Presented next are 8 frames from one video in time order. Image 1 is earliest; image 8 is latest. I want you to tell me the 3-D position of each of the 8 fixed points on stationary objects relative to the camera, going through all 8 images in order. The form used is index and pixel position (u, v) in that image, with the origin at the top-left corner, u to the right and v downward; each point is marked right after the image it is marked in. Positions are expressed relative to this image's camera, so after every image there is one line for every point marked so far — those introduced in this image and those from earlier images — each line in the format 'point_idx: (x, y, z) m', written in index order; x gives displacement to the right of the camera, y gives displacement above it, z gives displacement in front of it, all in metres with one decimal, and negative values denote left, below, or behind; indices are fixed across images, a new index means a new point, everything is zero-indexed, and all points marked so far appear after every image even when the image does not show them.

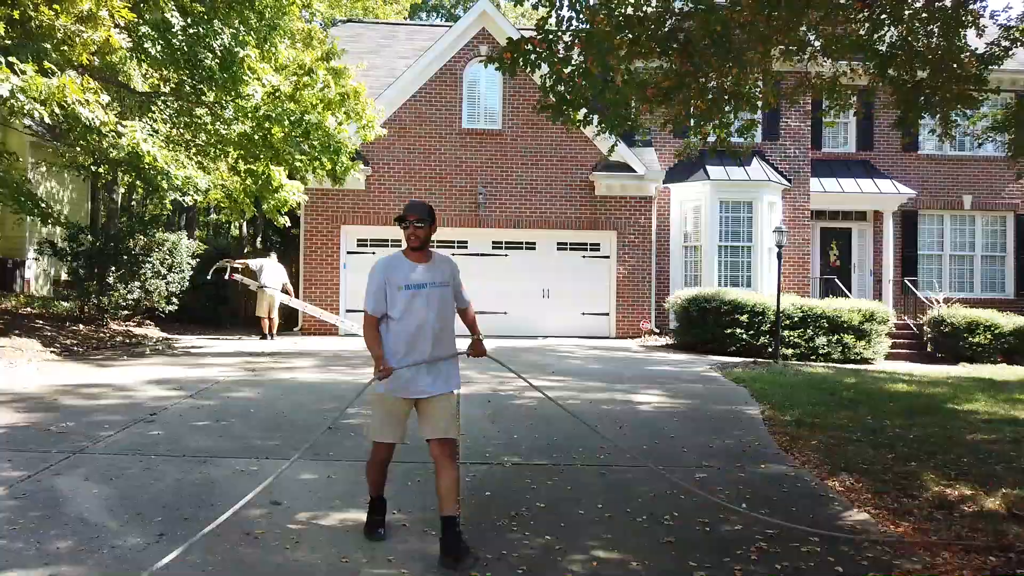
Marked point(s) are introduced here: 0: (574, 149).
0: (+1.2, +2.7, +15.2) m
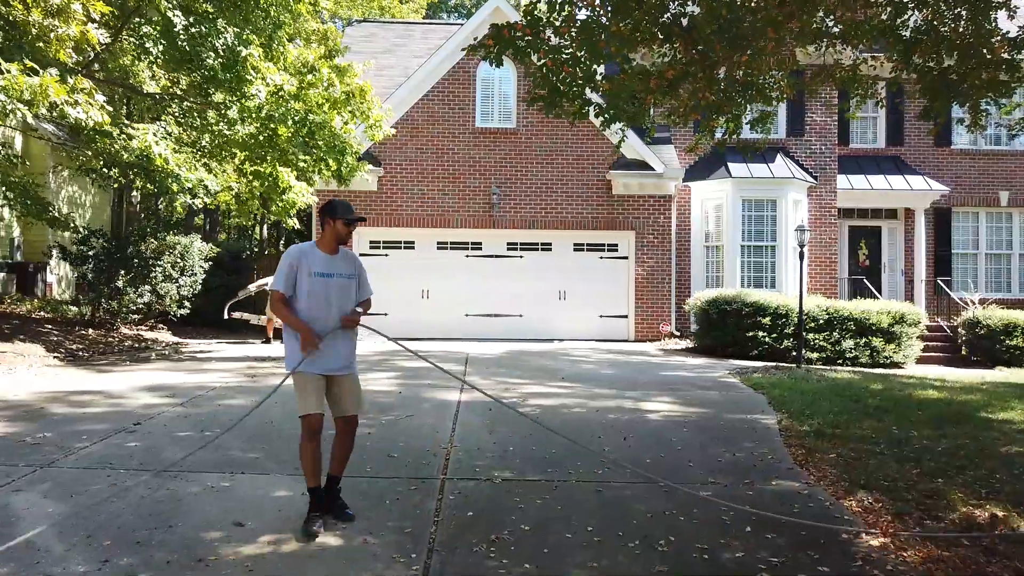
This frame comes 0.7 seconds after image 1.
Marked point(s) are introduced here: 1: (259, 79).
0: (+1.5, +2.7, +14.8) m
1: (-3.5, +2.9, +10.7) m
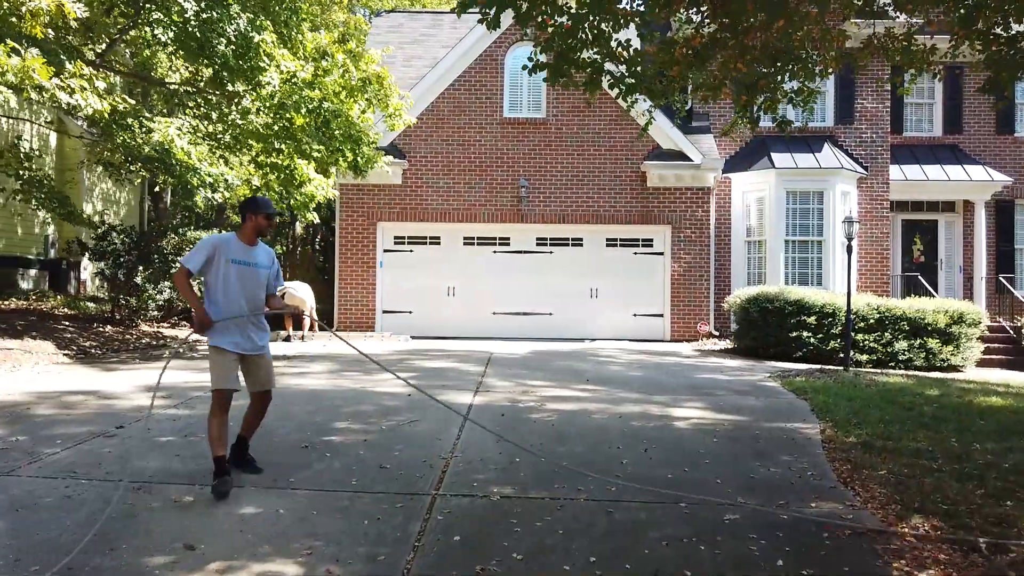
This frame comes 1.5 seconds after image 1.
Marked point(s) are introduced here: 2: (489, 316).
0: (+2.0, +2.7, +14.1) m
1: (-3.2, +3.0, +10.3) m
2: (-0.4, -0.5, +14.3) m
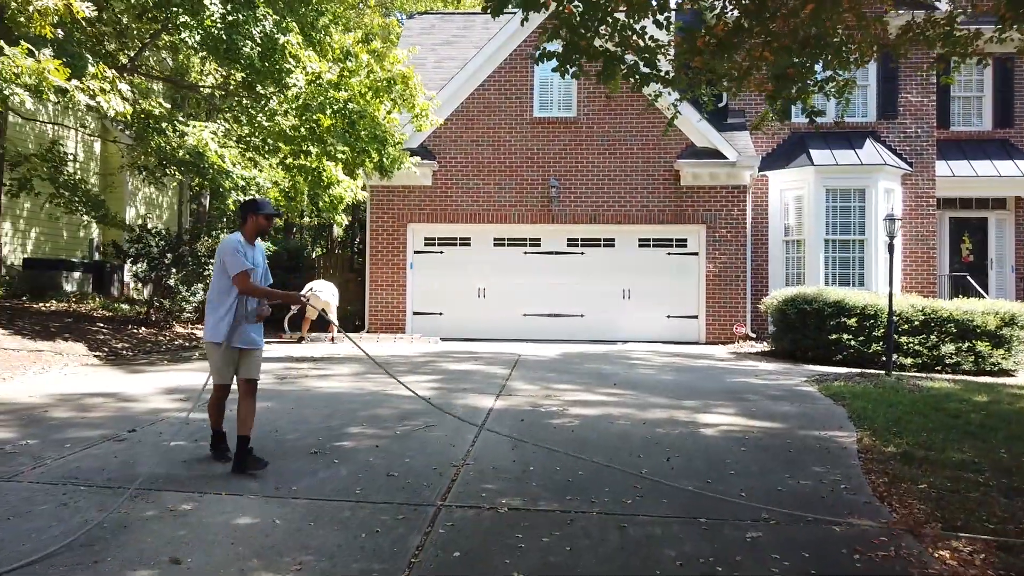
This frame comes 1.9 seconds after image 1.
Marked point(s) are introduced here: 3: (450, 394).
0: (+2.6, +2.7, +13.8) m
1: (-2.8, +2.9, +10.3) m
2: (+0.1, -0.5, +14.1) m
3: (-0.6, -1.1, +7.8) m
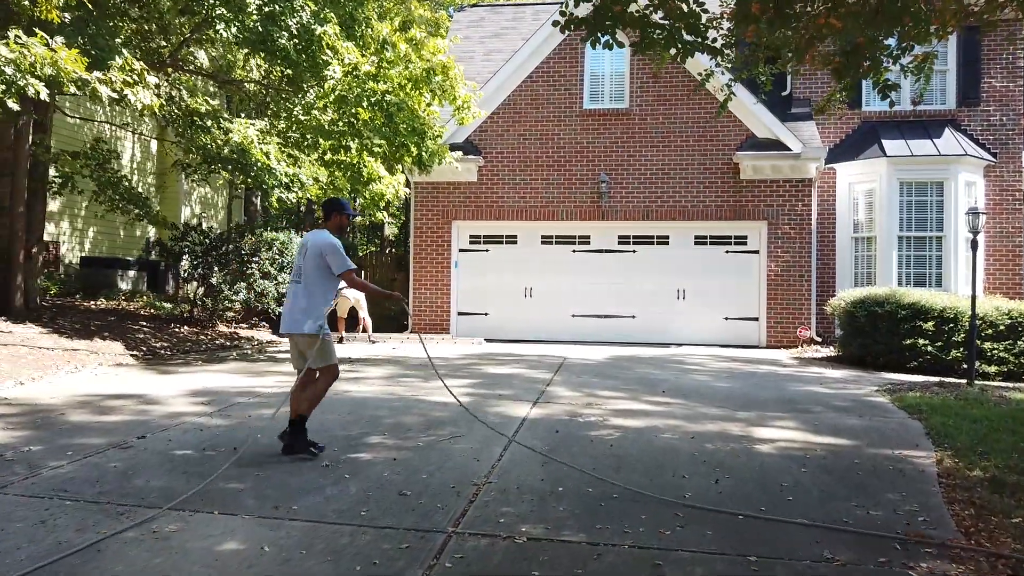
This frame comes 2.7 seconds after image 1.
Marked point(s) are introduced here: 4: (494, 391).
0: (+3.4, +2.7, +13.1) m
1: (-2.3, +2.9, +9.9) m
2: (+1.0, -0.5, +13.6) m
3: (-0.3, -1.1, +7.3) m
4: (-0.2, -1.0, +7.9) m
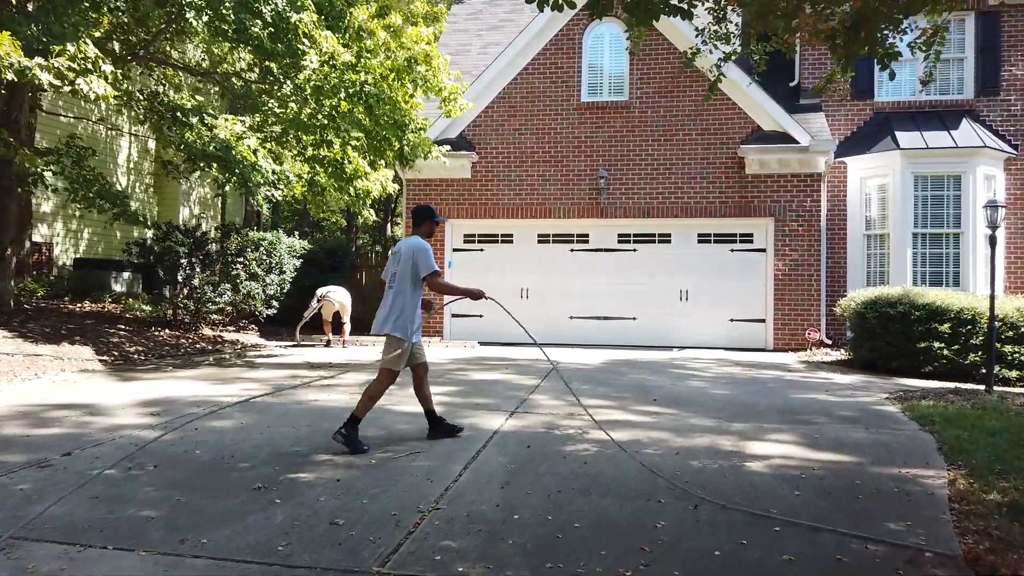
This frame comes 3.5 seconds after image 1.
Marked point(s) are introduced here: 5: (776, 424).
0: (+3.3, +2.7, +12.5) m
1: (-2.4, +2.9, +9.5) m
2: (+0.9, -0.5, +13.0) m
3: (-0.5, -1.1, +6.8) m
4: (-0.4, -1.1, +7.4) m
5: (+2.2, -1.1, +6.5) m
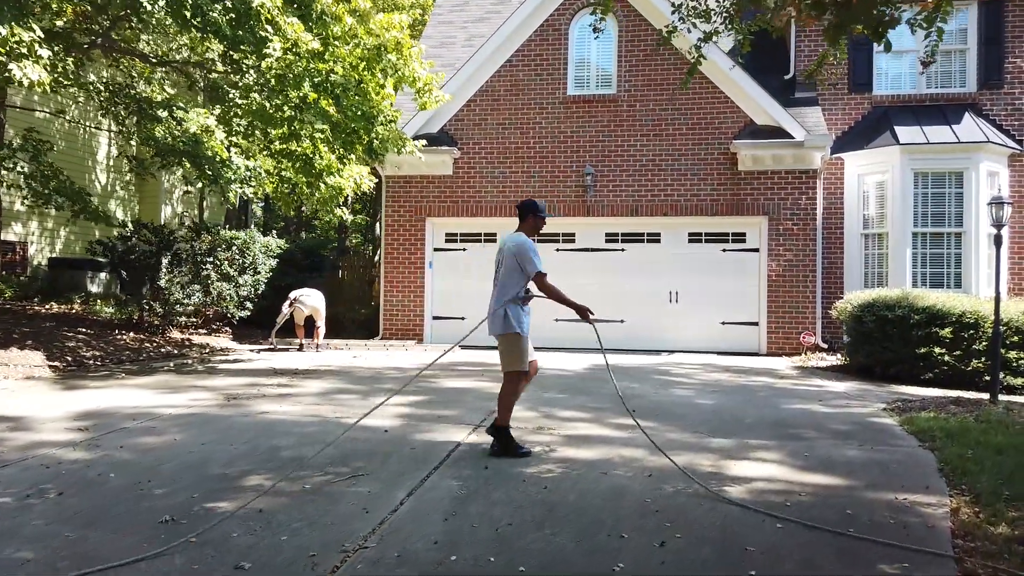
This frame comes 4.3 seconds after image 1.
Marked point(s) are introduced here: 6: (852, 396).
0: (+3.0, +2.7, +11.9) m
1: (-2.7, +2.9, +8.9) m
2: (+0.6, -0.6, +12.5) m
3: (-0.7, -1.1, +6.2) m
4: (-0.7, -1.1, +6.8) m
5: (+1.9, -1.2, +6.0) m
6: (+3.5, -1.1, +8.1) m
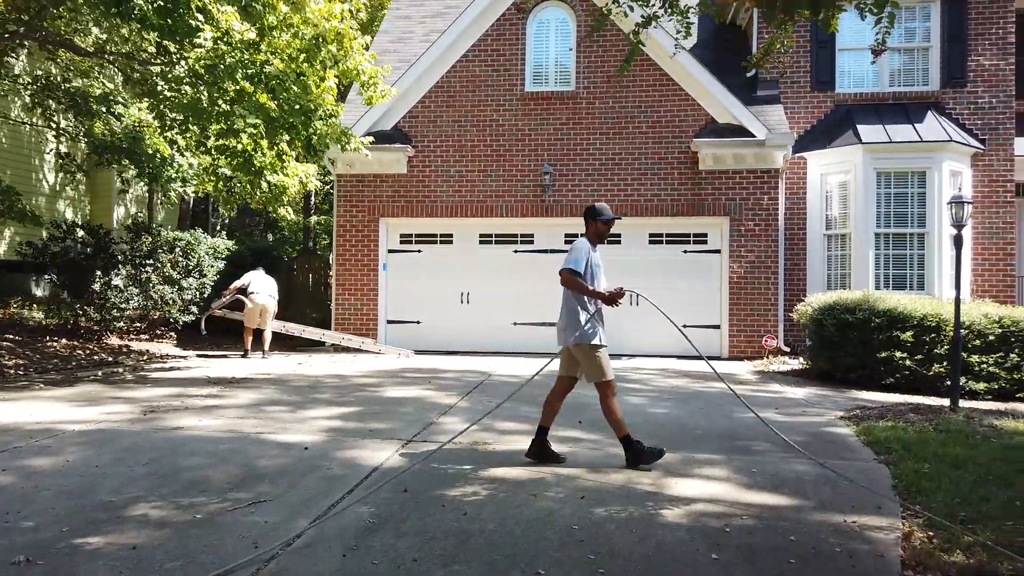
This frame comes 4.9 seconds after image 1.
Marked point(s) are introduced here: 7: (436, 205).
0: (+2.4, +2.7, +11.6) m
1: (-3.3, +2.9, +8.5) m
2: (-0.1, -0.6, +12.1) m
3: (-1.2, -1.1, +5.8) m
4: (-1.2, -1.1, +6.4) m
5: (+1.5, -1.2, +5.7) m
6: (+3.0, -1.2, +7.8) m
7: (-1.2, +1.3, +12.1) m
